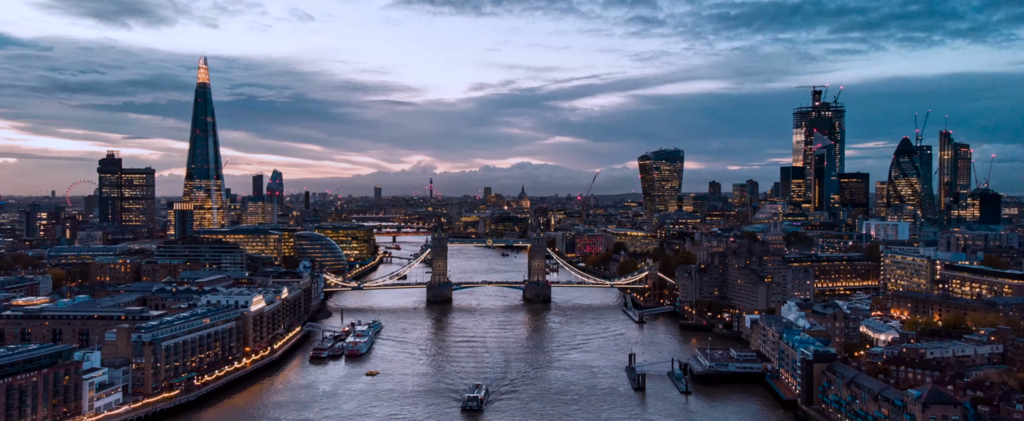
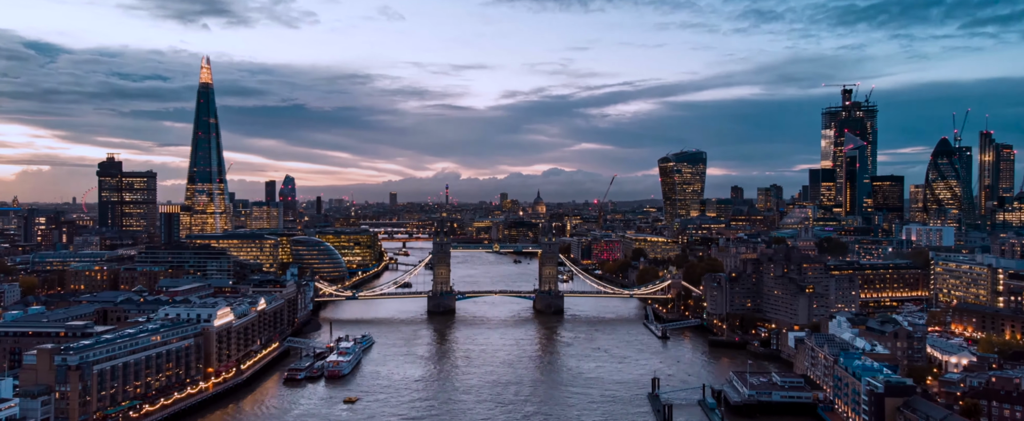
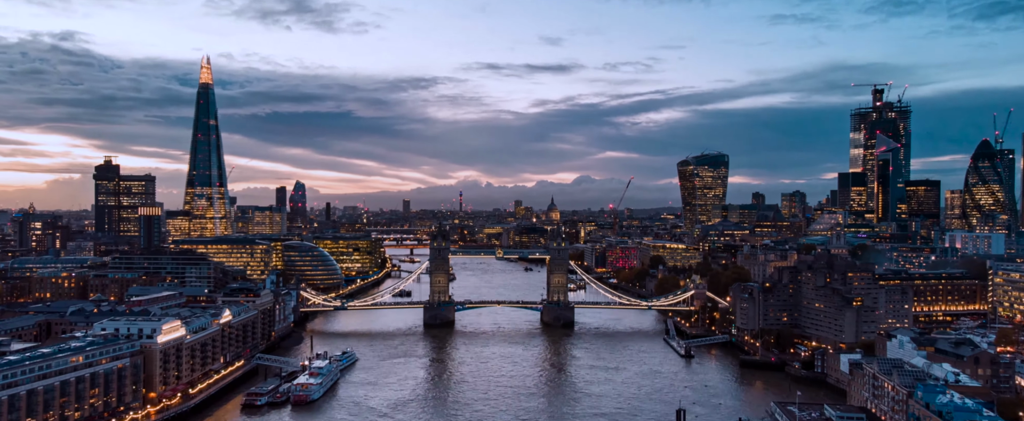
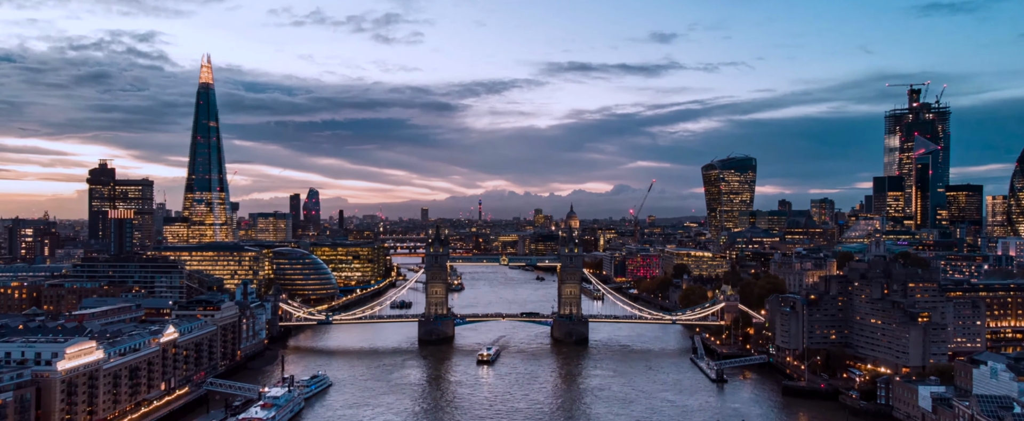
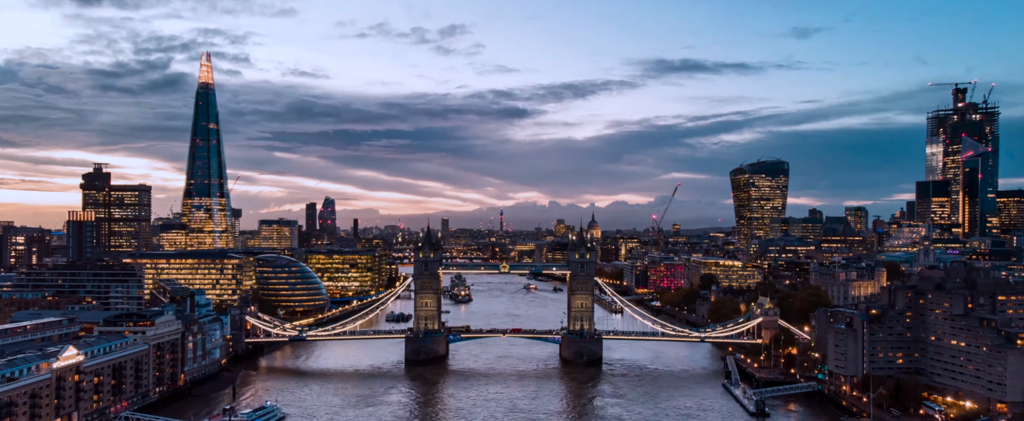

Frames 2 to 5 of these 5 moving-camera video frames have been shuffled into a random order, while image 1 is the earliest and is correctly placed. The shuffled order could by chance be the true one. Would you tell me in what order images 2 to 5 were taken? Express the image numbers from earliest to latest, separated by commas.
2, 3, 4, 5
